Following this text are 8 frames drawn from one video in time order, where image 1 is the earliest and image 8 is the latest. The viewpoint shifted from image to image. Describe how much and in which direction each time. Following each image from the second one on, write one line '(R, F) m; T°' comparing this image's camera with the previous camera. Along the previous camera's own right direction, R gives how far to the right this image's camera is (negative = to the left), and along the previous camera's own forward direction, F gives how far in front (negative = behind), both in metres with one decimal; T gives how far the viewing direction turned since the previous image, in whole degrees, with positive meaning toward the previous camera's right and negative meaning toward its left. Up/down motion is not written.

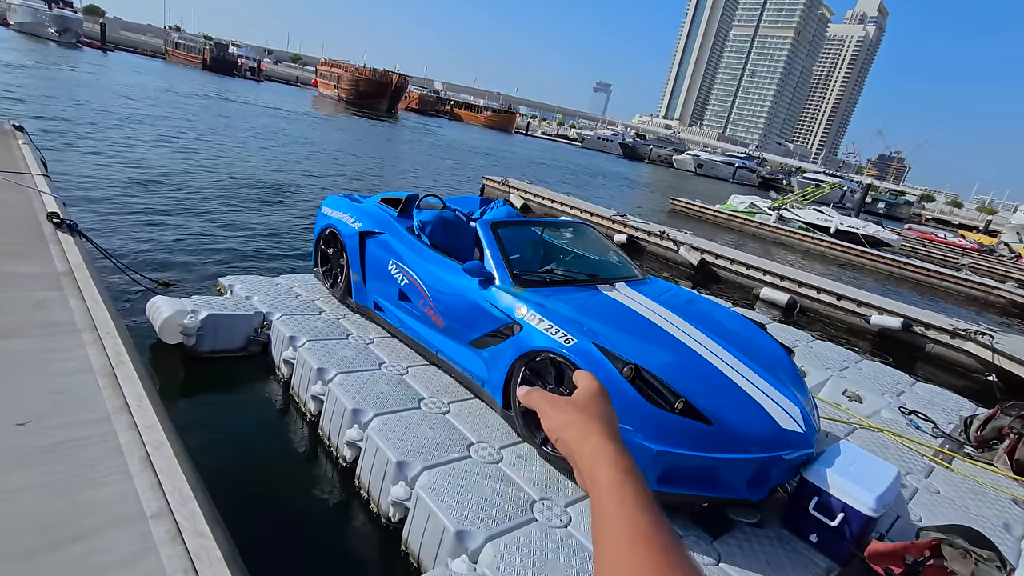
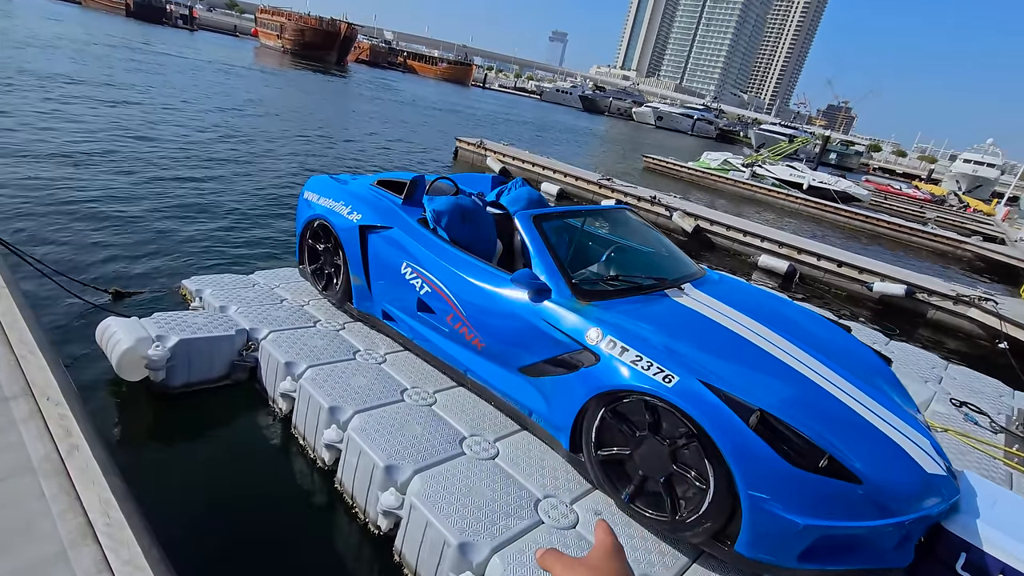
(-0.6, +0.8) m; +4°
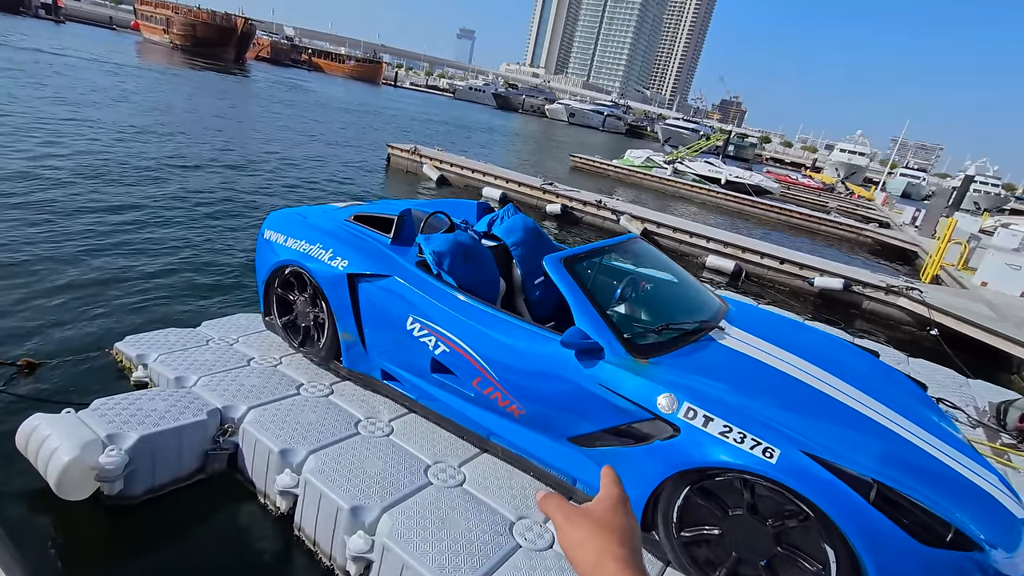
(-0.7, +0.5) m; +8°
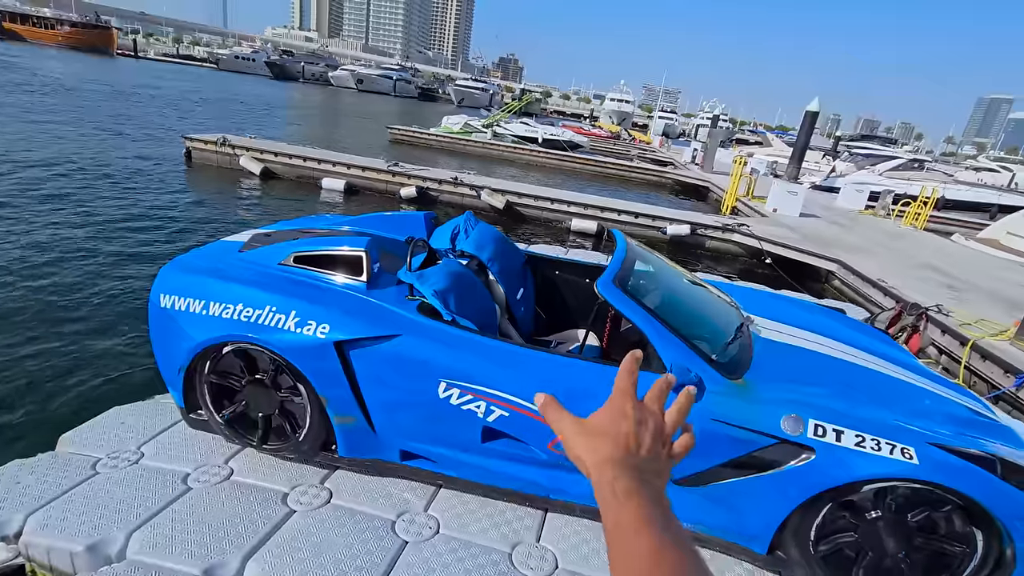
(-1.2, +0.8) m; +19°
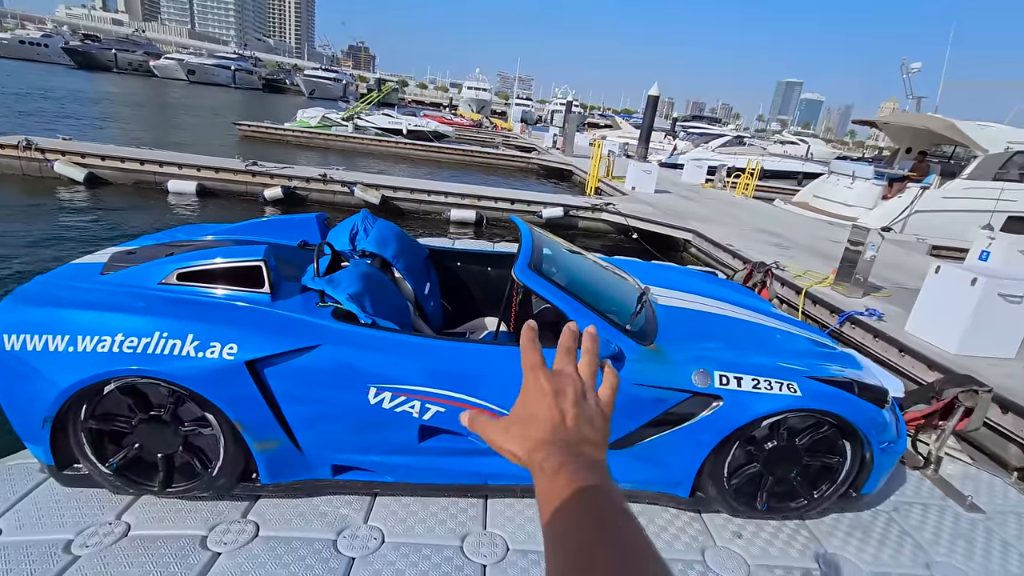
(-0.2, 0.0) m; +13°
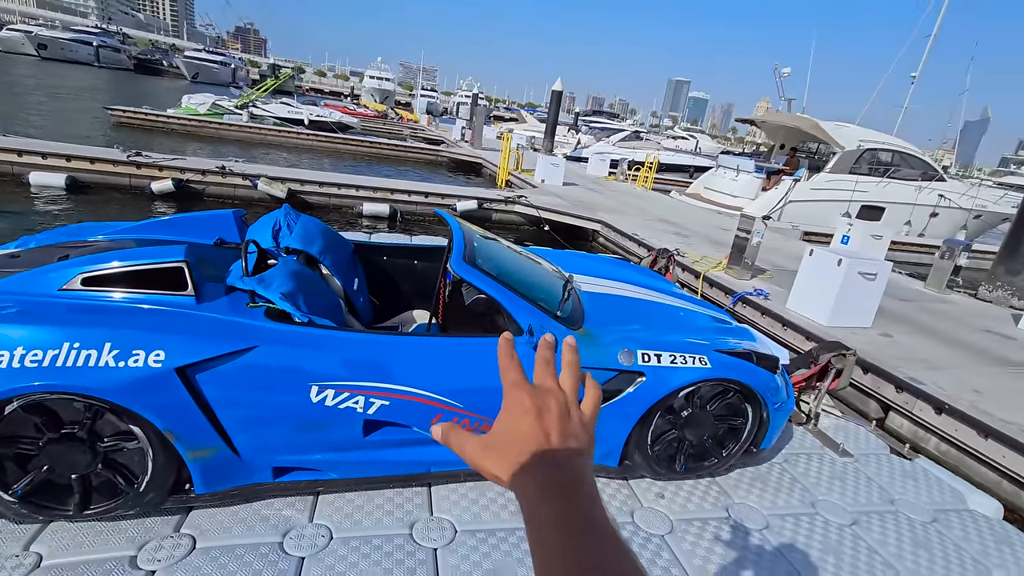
(-0.2, -0.1) m; +10°
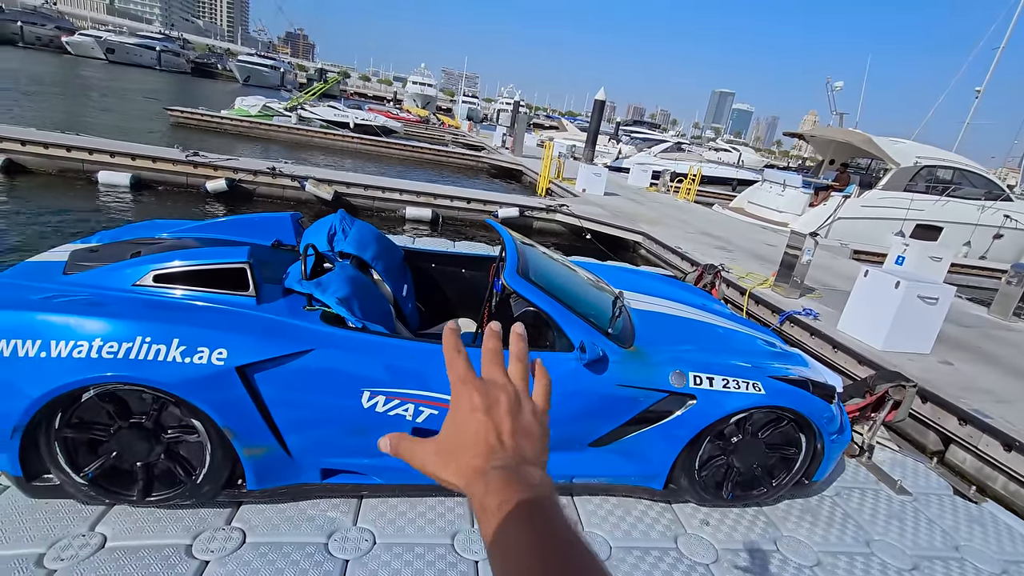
(-0.1, 0.0) m; -4°
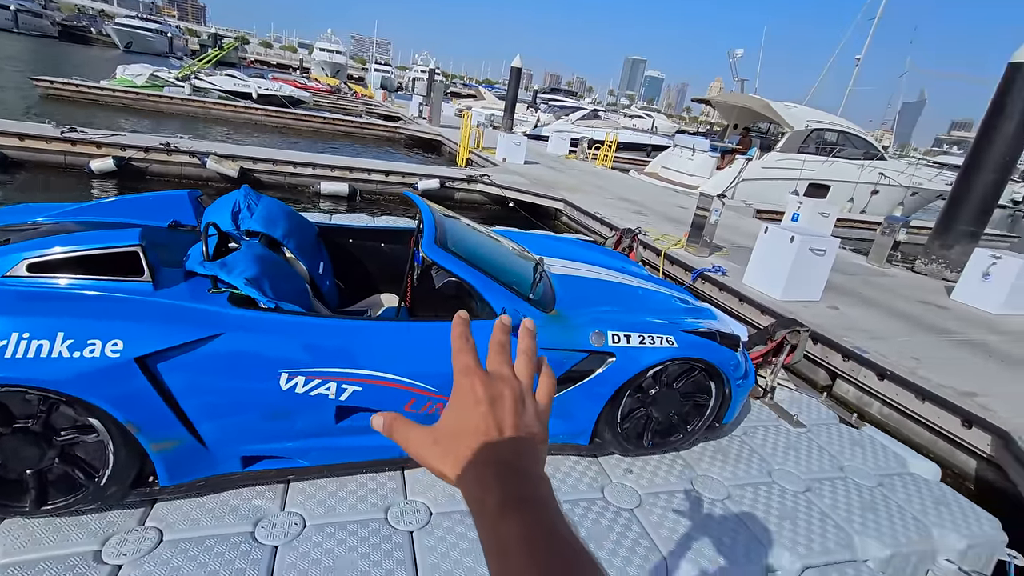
(0.0, 0.0) m; +8°
